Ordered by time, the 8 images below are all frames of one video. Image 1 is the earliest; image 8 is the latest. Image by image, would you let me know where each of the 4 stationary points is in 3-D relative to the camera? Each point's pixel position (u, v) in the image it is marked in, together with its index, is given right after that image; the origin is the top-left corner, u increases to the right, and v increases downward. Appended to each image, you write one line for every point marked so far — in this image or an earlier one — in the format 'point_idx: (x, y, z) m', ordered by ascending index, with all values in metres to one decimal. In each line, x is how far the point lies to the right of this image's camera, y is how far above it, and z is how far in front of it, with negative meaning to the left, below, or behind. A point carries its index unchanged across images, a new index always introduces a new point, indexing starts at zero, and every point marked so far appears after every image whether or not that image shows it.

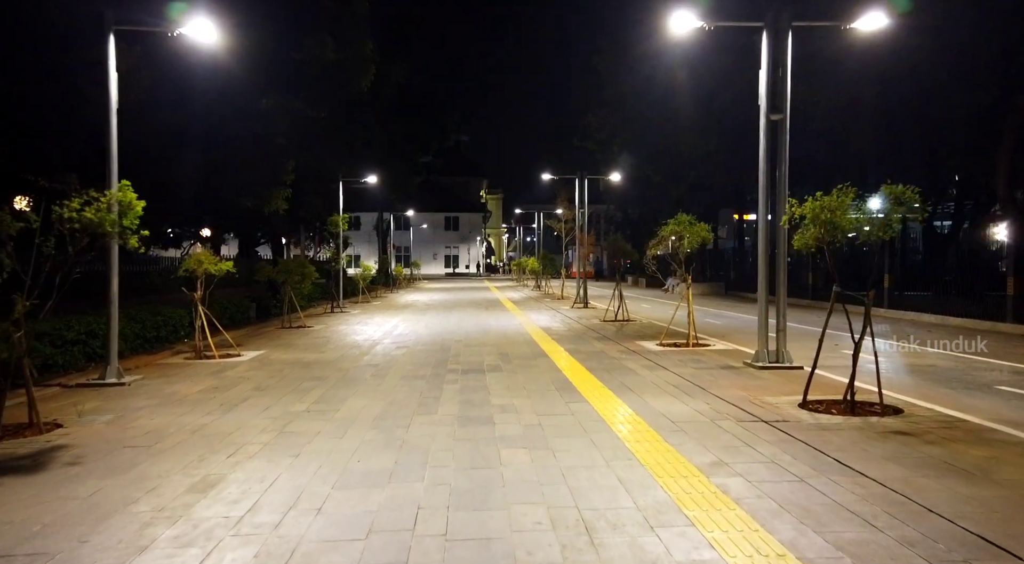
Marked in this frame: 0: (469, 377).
0: (-0.7, -1.6, +10.3) m
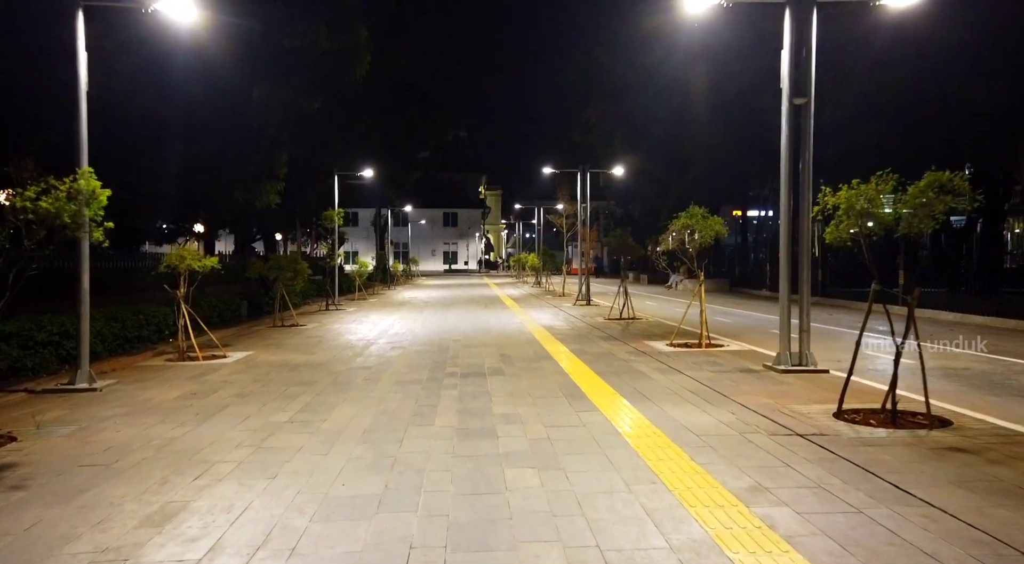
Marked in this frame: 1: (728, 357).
0: (-0.7, -1.5, +9.6) m
1: (+3.8, -1.3, +10.9) m
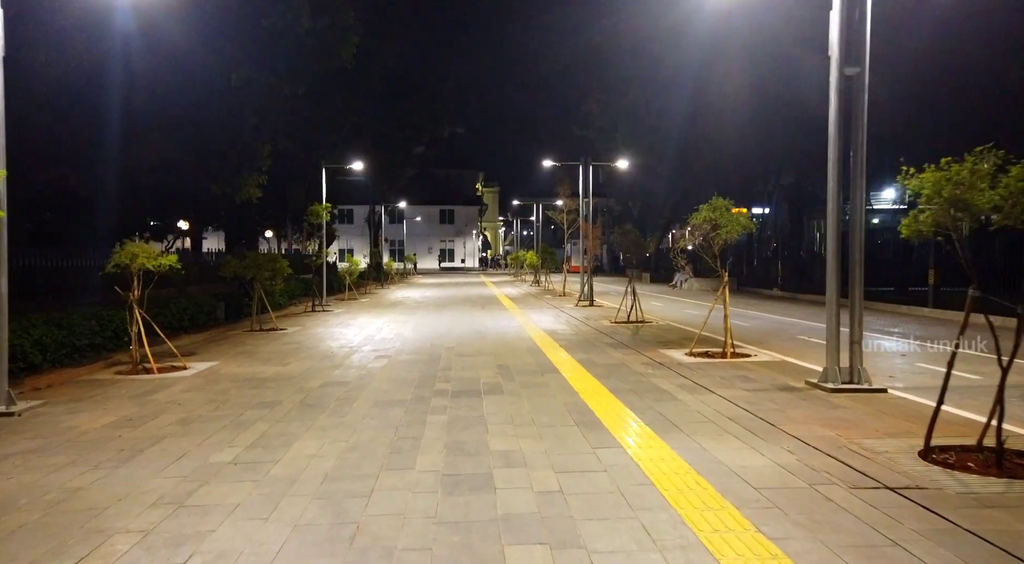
0: (-0.7, -1.6, +8.1) m
1: (+3.8, -1.4, +9.4) m
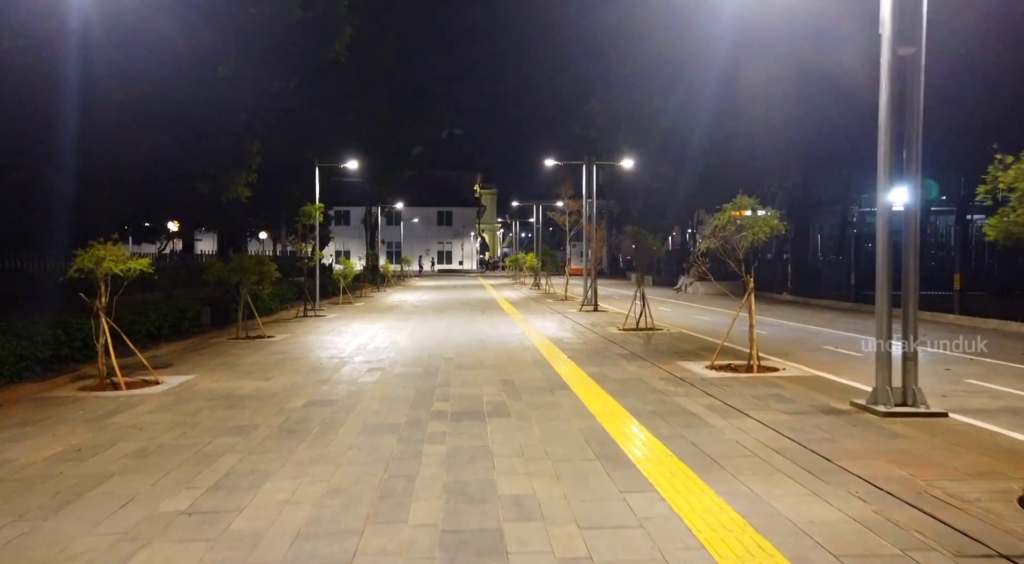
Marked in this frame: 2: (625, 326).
0: (-0.6, -1.7, +7.1) m
1: (+3.9, -1.5, +8.4) m
2: (+3.0, -1.2, +16.8) m
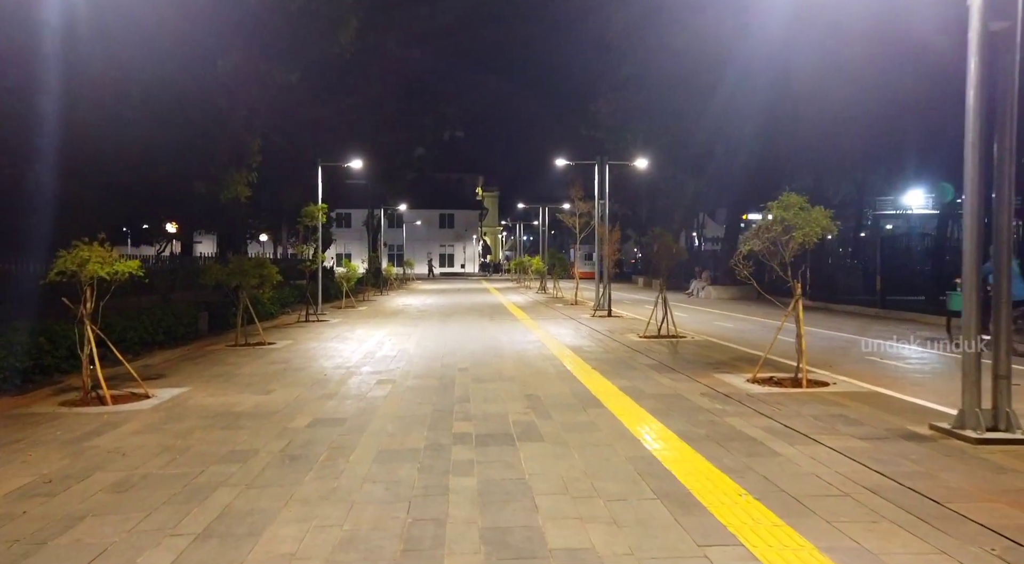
0: (-0.2, -1.7, +6.2) m
1: (+4.2, -1.5, +7.5) m
2: (+3.4, -1.3, +15.9) m
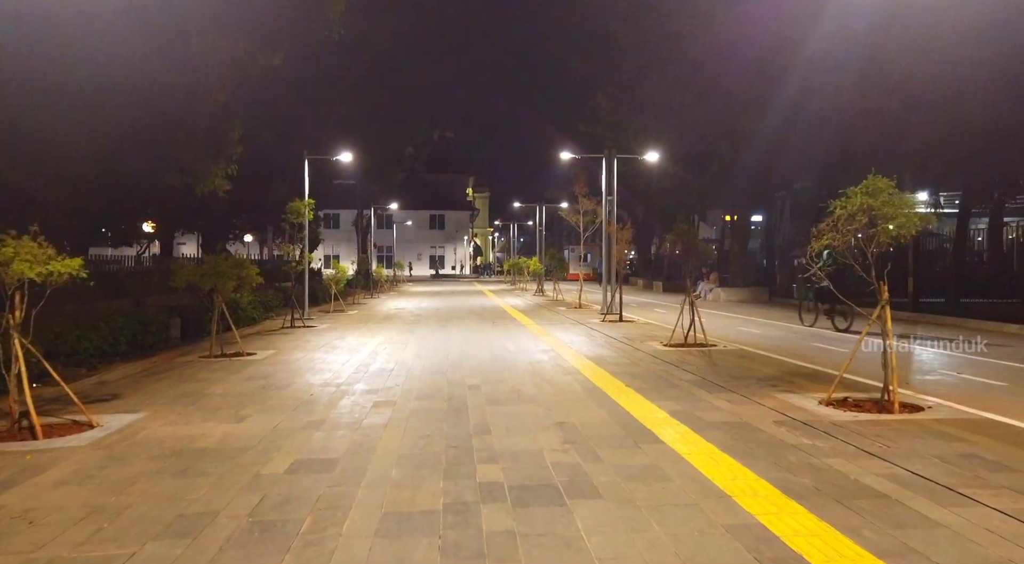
0: (+0.2, -1.8, +4.5) m
1: (+4.6, -1.6, +5.9) m
2: (+3.6, -1.4, +14.3) m
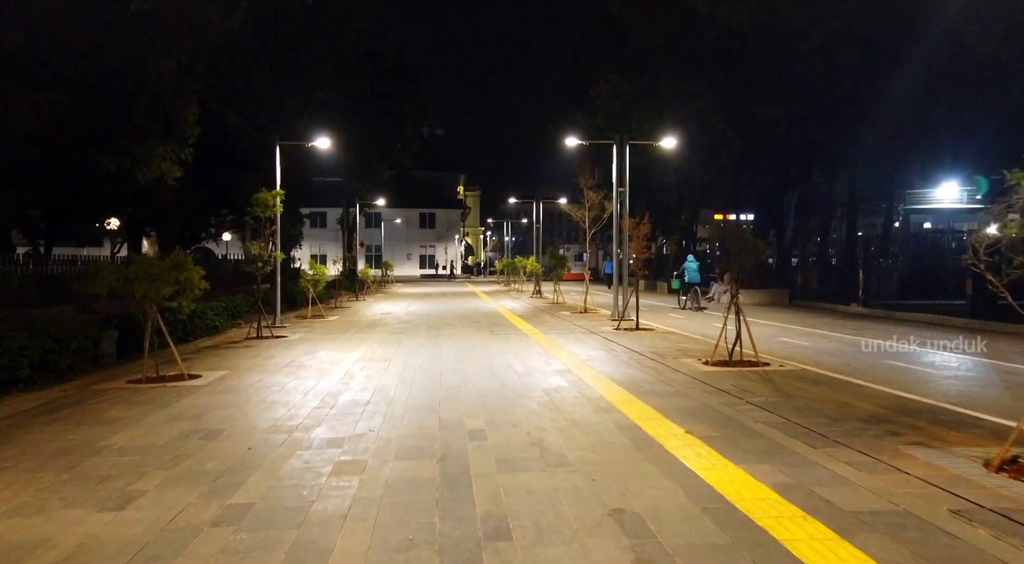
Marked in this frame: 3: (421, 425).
0: (+0.4, -1.8, +1.9) m
1: (+4.9, -1.6, +3.4) m
2: (+3.7, -1.4, +11.7) m
3: (-1.1, -1.7, +7.5) m
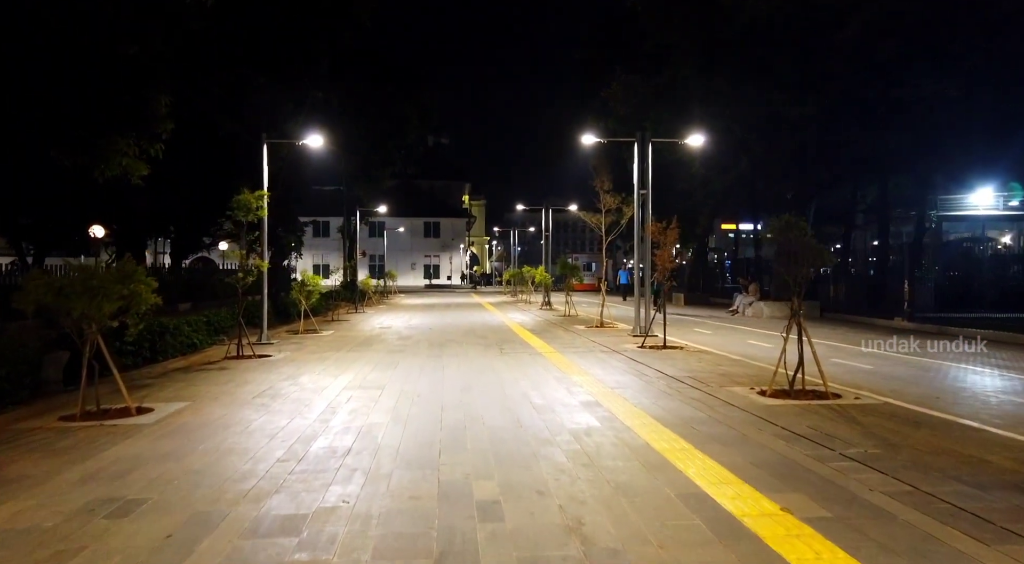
0: (+0.6, -1.9, -0.1) m
1: (+5.0, -1.7, +1.4) m
2: (+4.0, -1.7, +9.7) m
3: (-0.9, -1.9, +5.5) m
